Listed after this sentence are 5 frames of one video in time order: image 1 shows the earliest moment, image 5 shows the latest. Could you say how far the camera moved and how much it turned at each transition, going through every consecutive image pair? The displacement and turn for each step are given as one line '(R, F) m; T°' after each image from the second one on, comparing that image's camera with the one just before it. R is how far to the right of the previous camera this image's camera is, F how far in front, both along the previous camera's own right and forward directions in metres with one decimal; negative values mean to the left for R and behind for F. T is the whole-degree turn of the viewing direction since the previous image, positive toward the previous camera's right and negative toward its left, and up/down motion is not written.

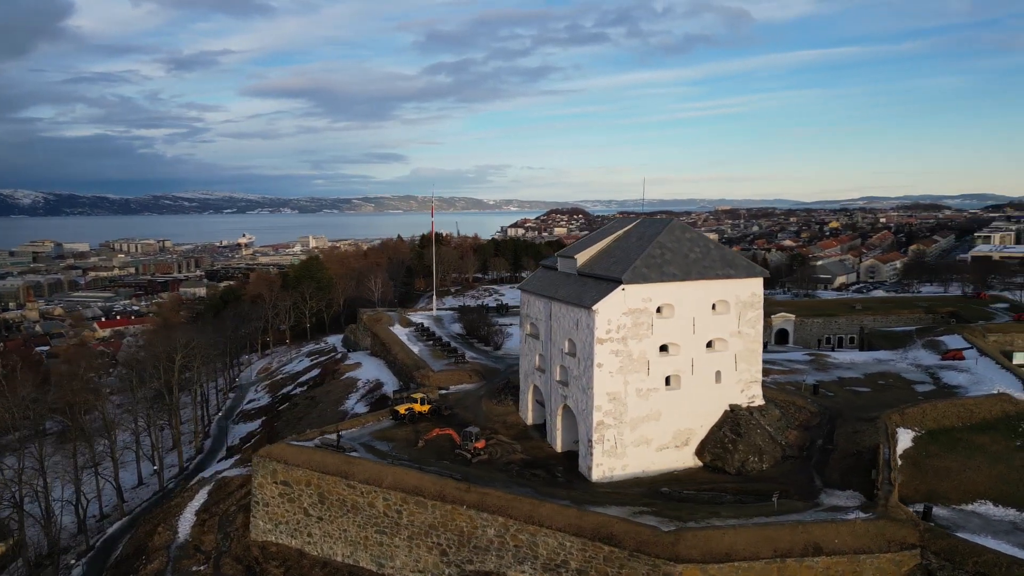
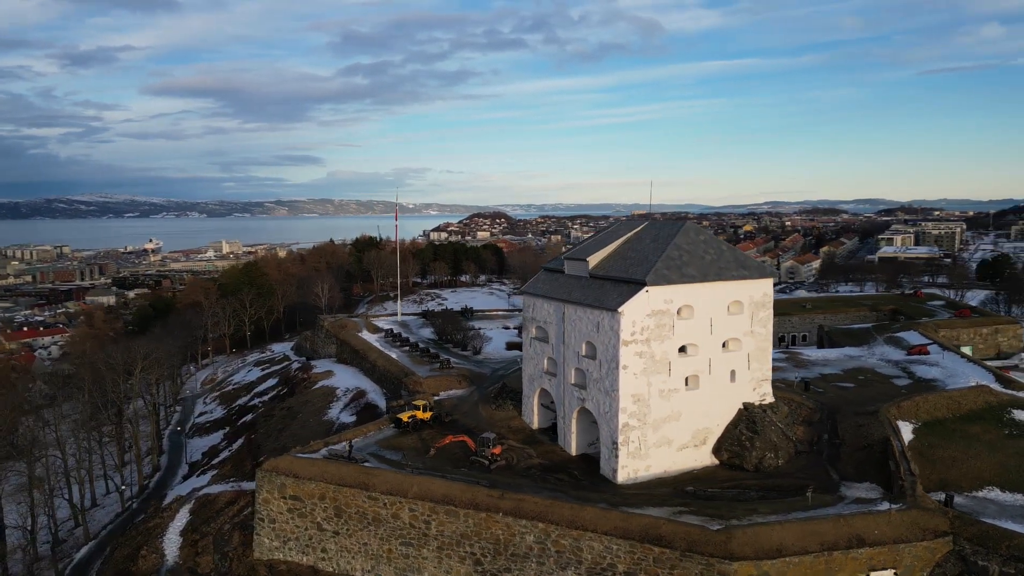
(-2.8, +0.4) m; +6°
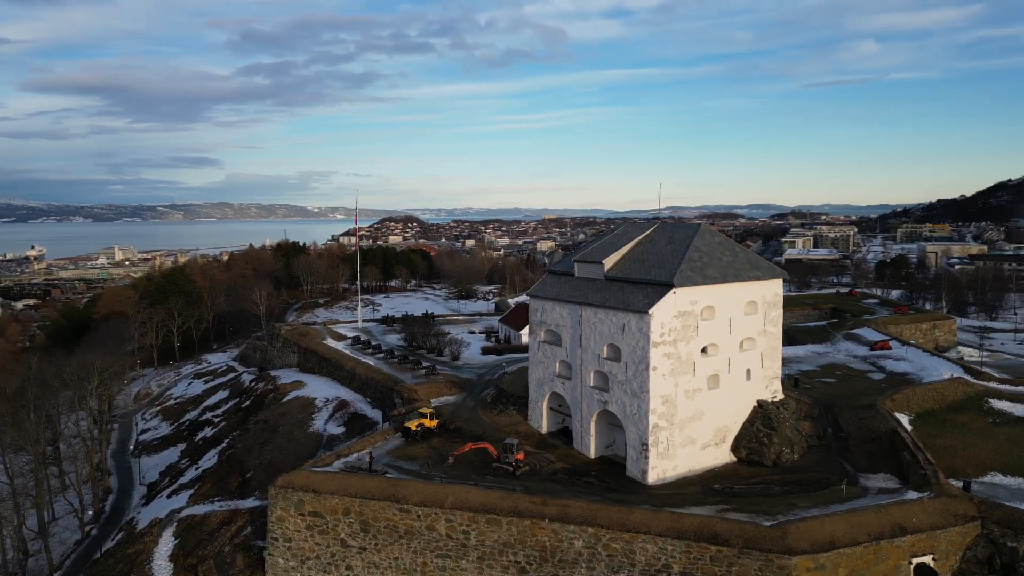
(-3.2, +0.5) m; +7°
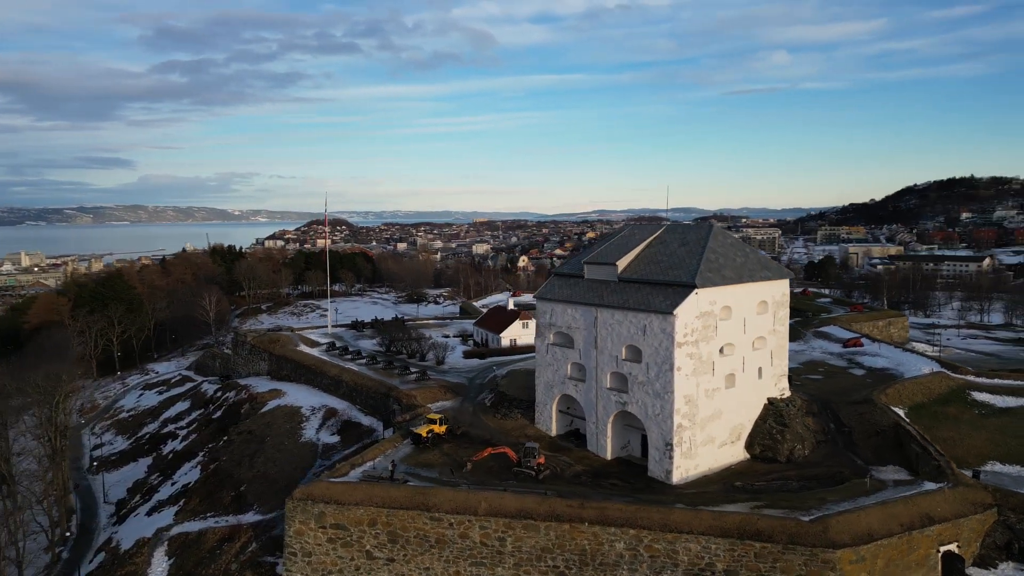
(-2.6, +0.3) m; +5°
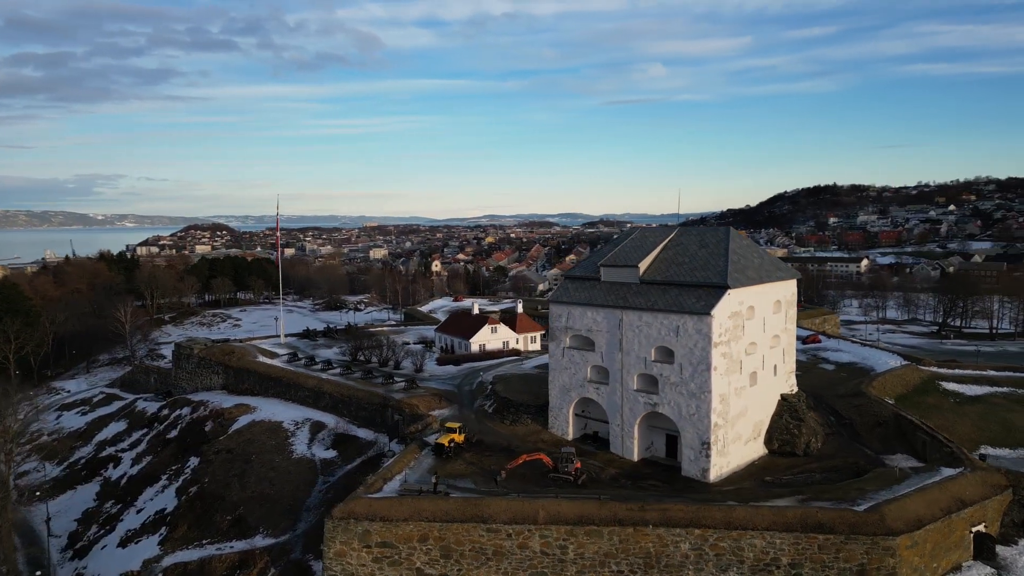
(-4.0, +0.7) m; +8°
